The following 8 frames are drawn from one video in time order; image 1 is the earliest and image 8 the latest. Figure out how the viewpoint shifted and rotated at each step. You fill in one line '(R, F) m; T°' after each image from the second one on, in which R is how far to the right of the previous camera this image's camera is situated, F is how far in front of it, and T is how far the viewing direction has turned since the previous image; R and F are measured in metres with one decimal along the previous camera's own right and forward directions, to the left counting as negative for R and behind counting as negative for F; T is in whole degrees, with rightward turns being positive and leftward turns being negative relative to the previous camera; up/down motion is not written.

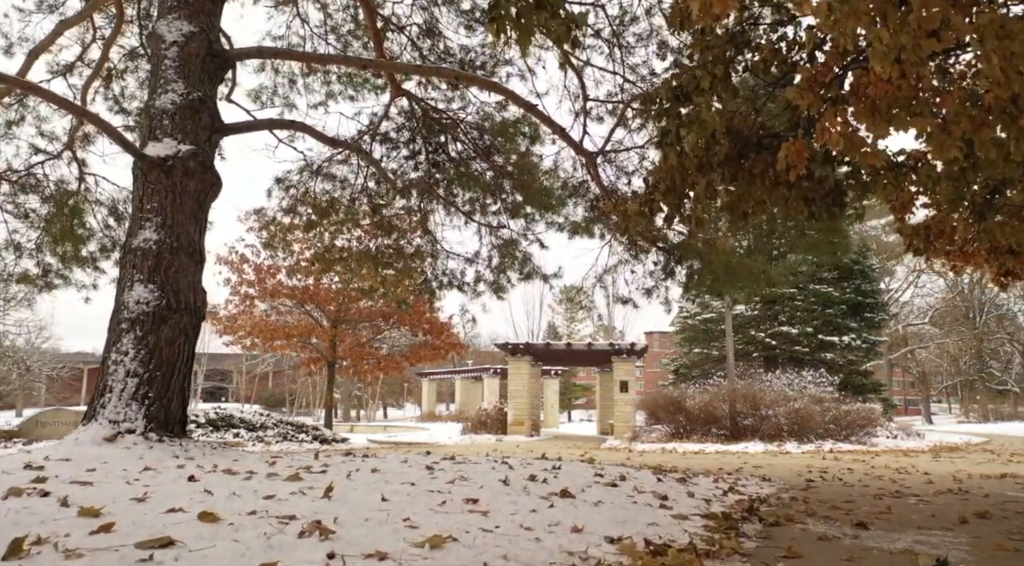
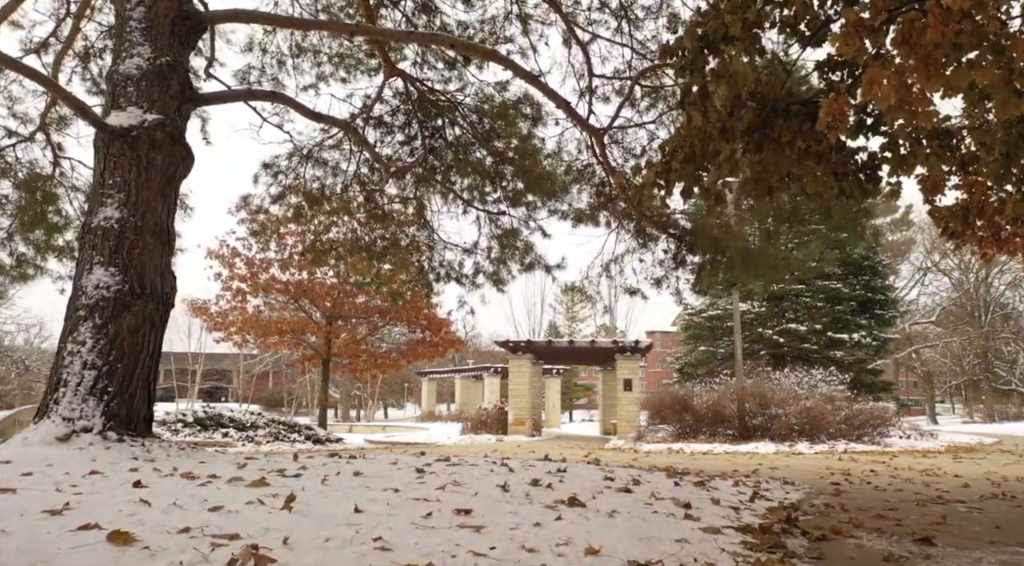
(0.0, +0.5) m; 0°
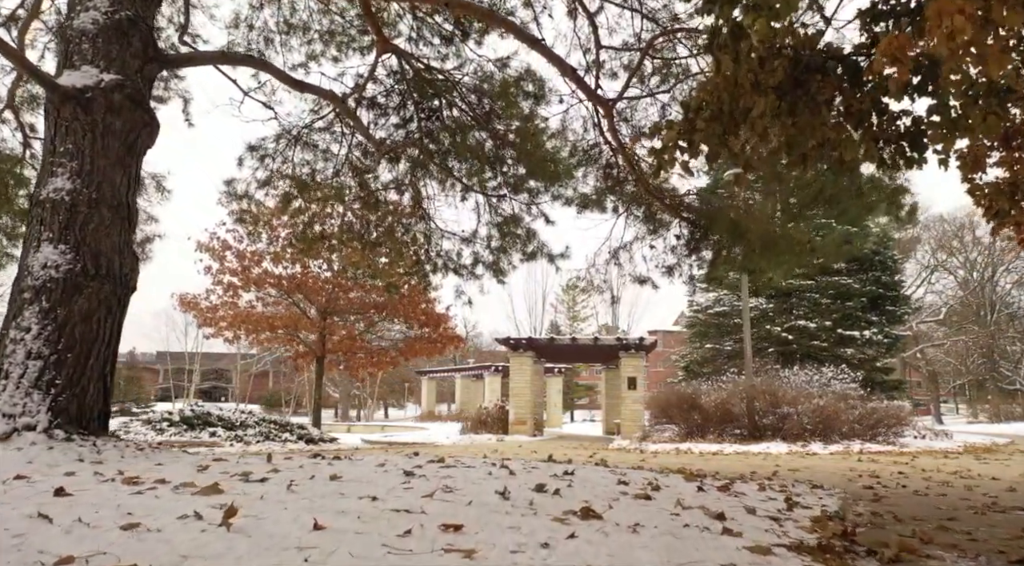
(0.0, +0.5) m; 0°
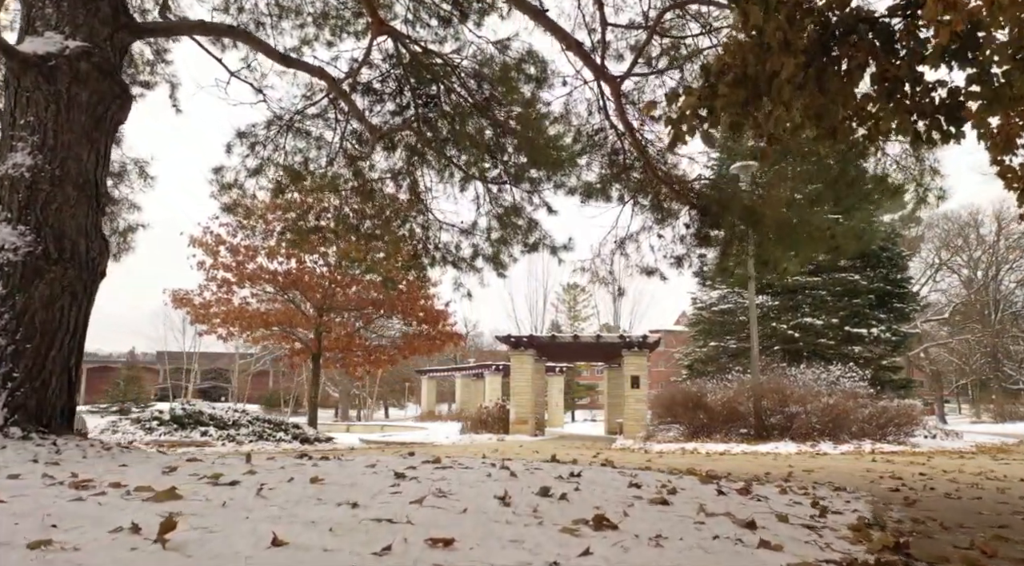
(0.0, +0.4) m; 0°
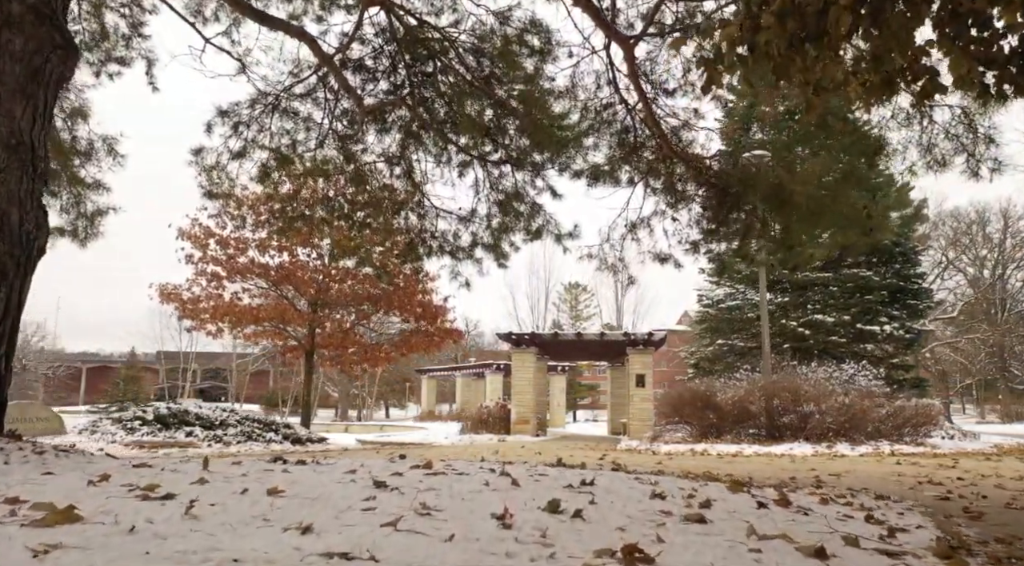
(0.0, +0.6) m; 0°
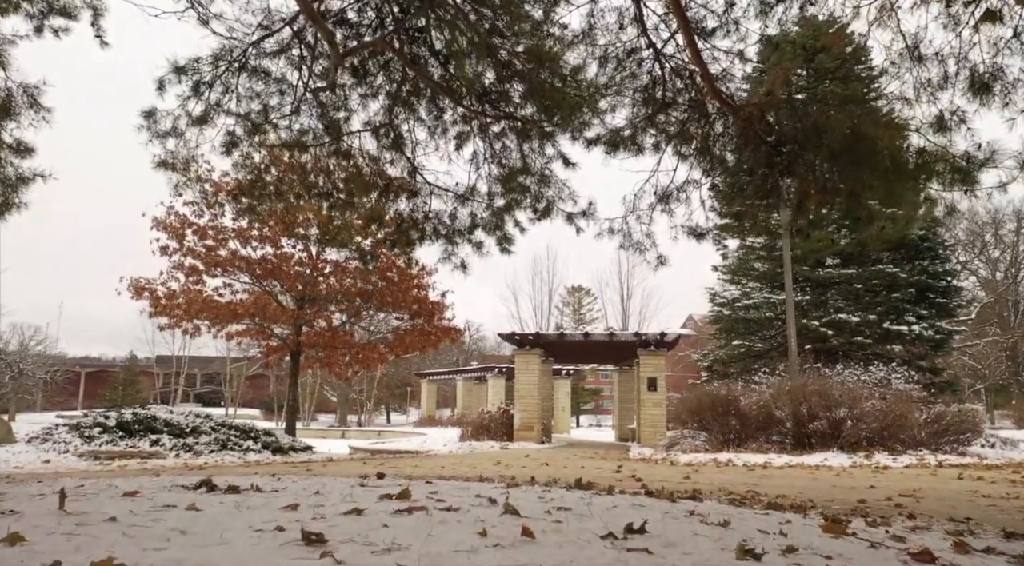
(0.0, +1.1) m; 0°
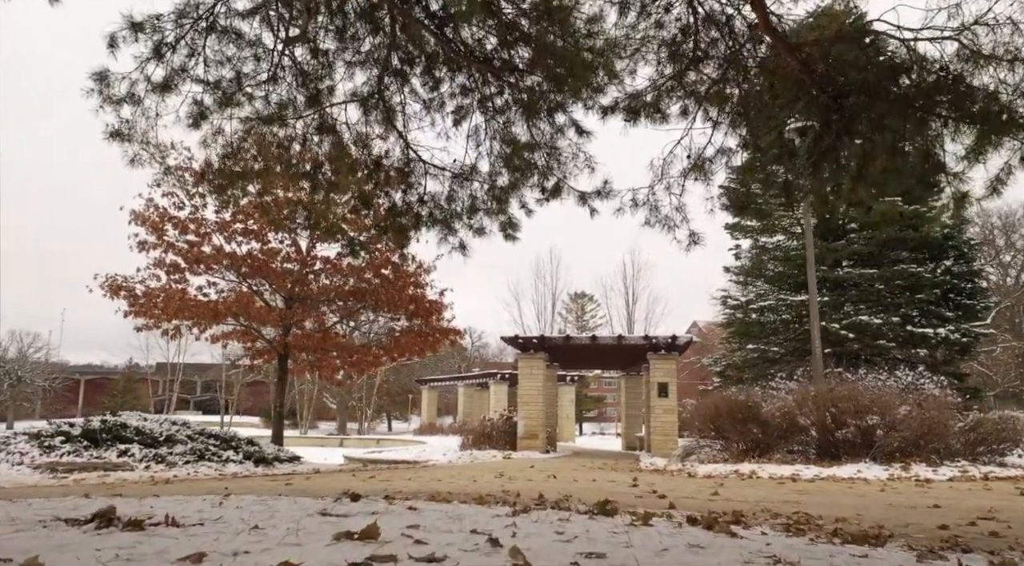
(0.0, +0.9) m; 0°
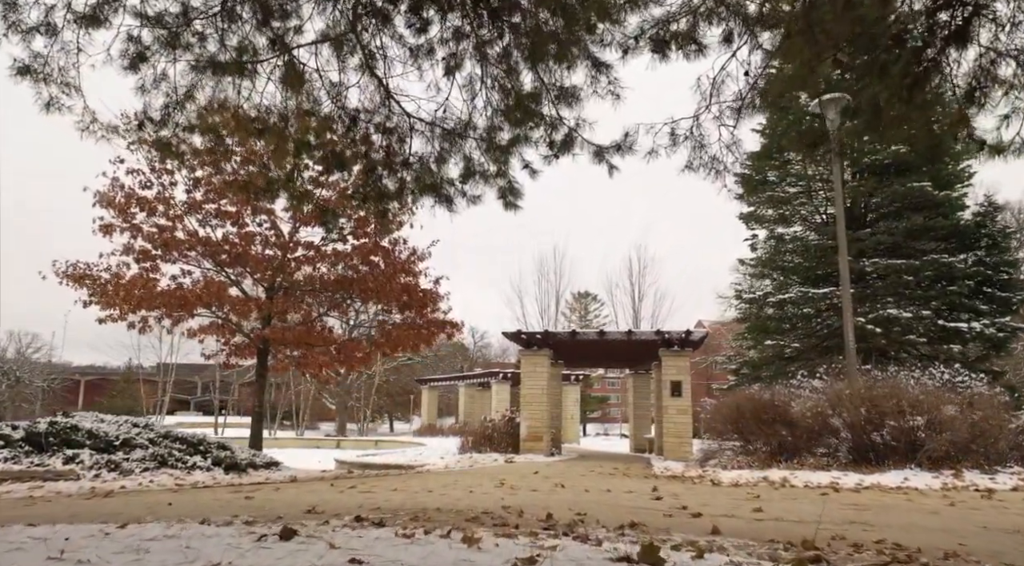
(0.0, +1.1) m; 0°
